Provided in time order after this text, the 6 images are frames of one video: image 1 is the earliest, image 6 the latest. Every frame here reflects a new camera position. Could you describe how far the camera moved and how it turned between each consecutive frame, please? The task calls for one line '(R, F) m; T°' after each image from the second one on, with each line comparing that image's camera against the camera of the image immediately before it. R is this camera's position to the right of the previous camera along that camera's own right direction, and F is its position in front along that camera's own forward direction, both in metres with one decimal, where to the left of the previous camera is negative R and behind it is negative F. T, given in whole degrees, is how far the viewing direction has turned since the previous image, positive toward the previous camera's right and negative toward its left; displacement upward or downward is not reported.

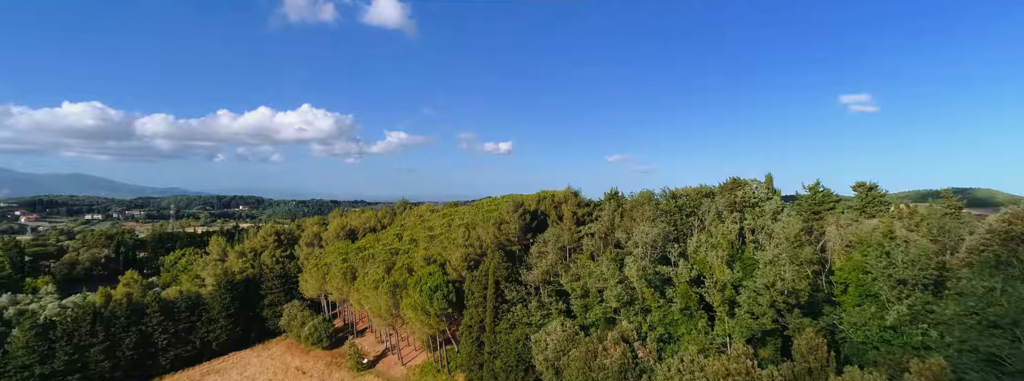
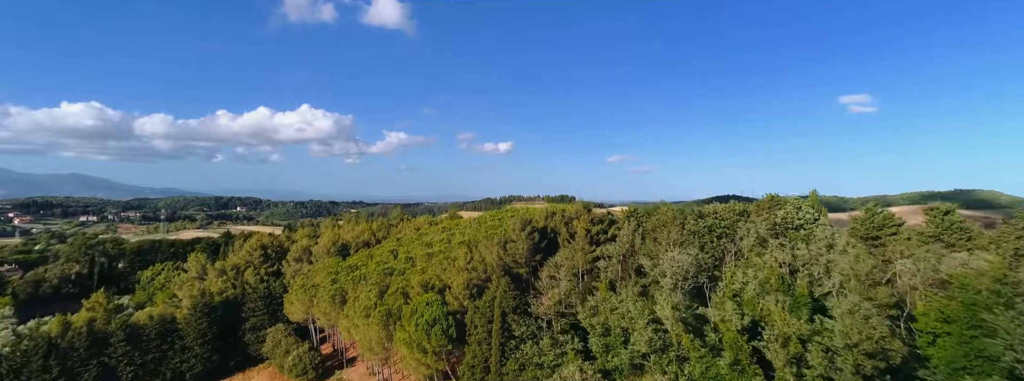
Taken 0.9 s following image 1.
(-0.8, +6.0) m; 0°
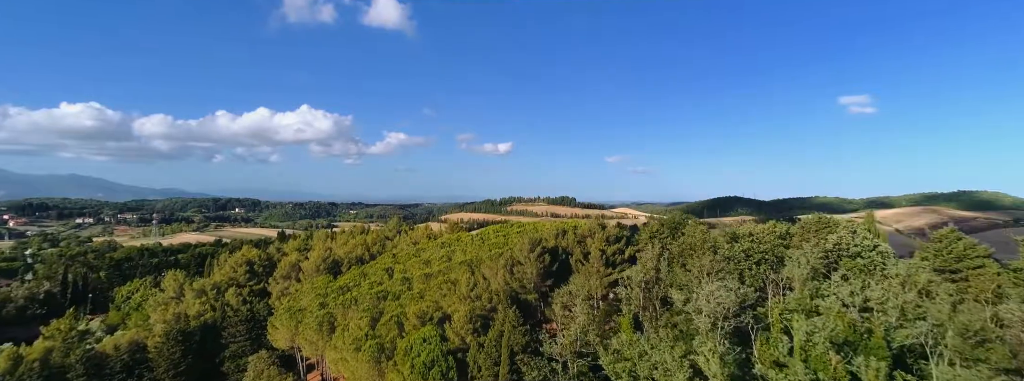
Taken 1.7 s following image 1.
(-0.8, +5.6) m; 0°
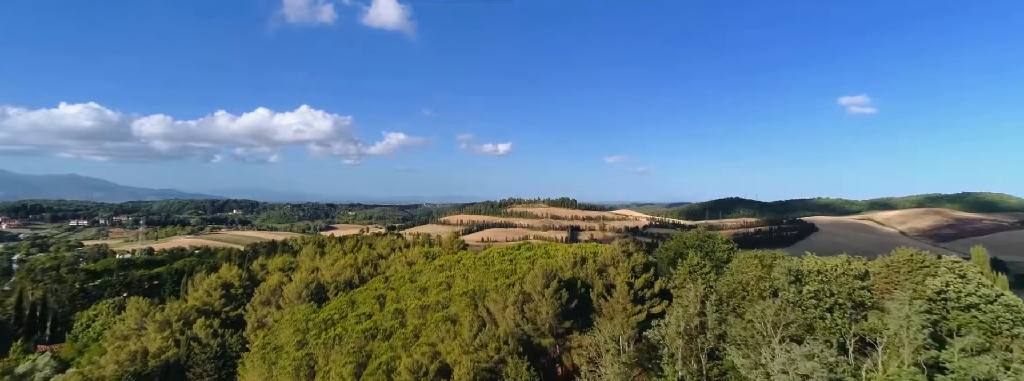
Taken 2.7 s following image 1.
(-0.9, +7.5) m; 0°
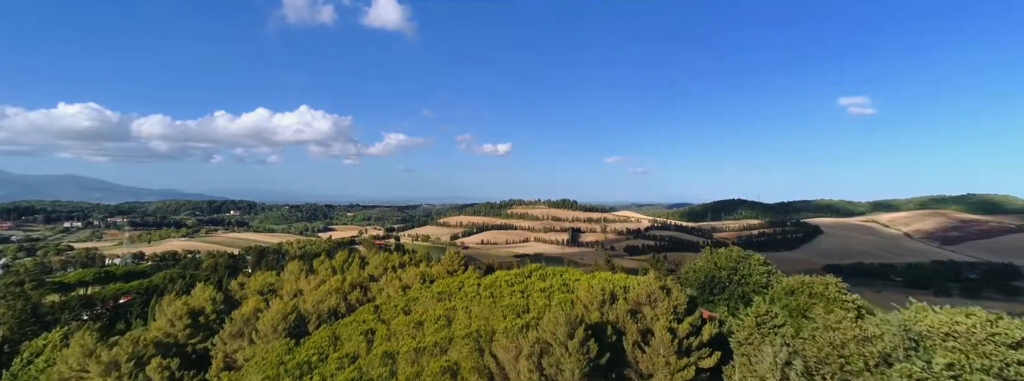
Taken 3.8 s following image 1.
(-1.0, +8.3) m; 0°
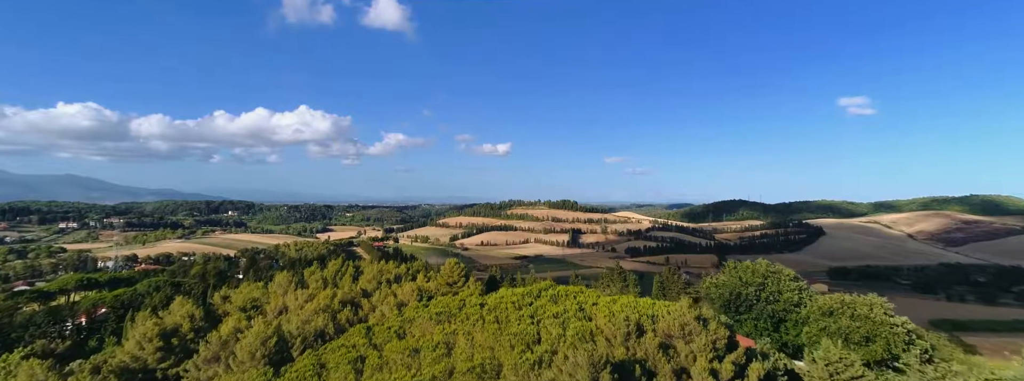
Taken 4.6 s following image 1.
(-0.7, +5.4) m; 0°
